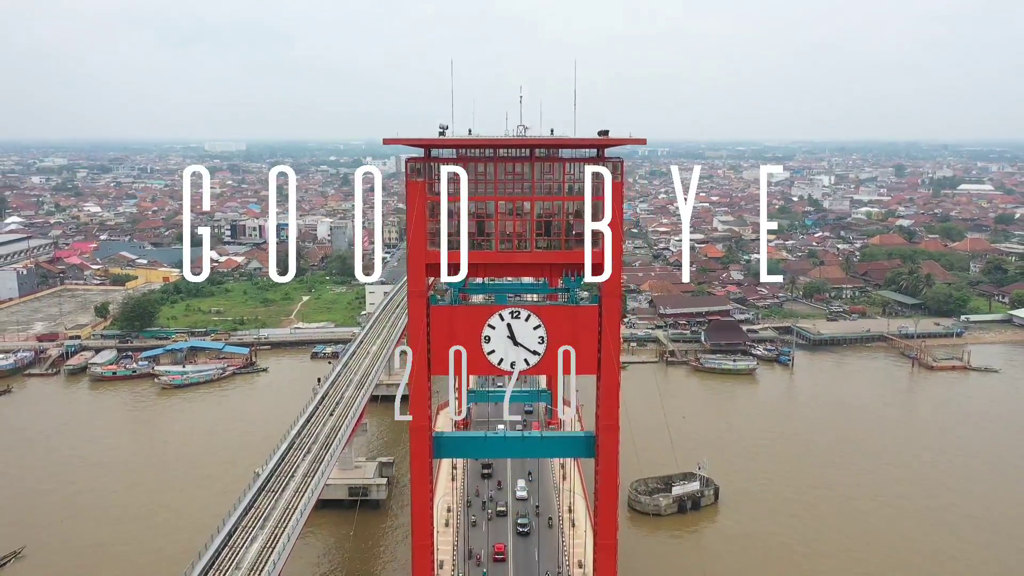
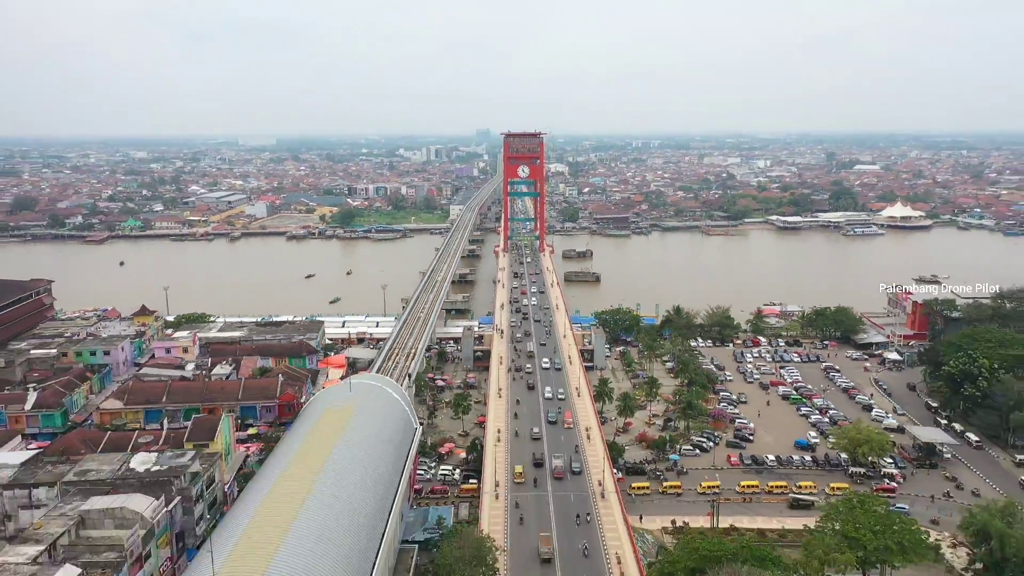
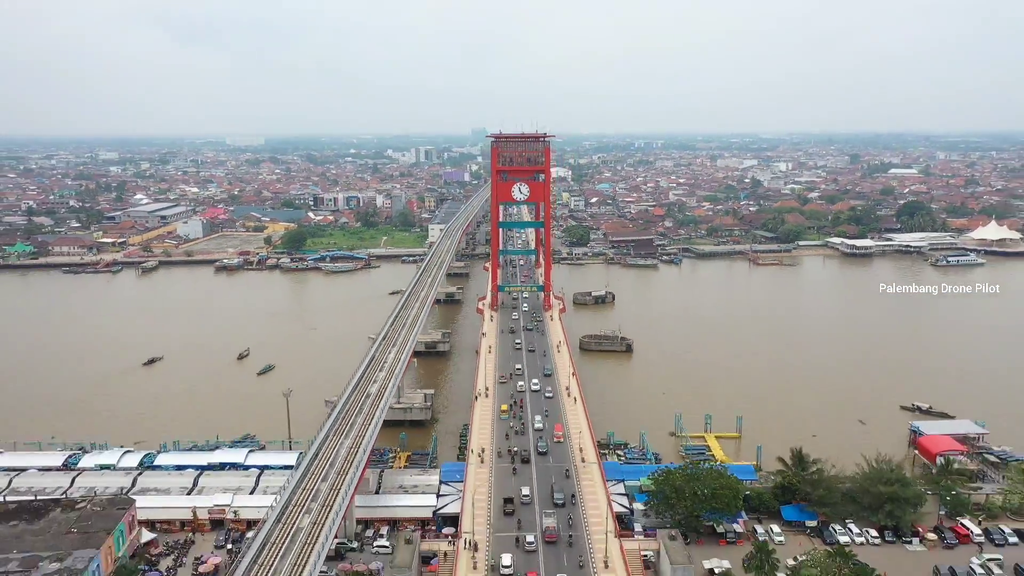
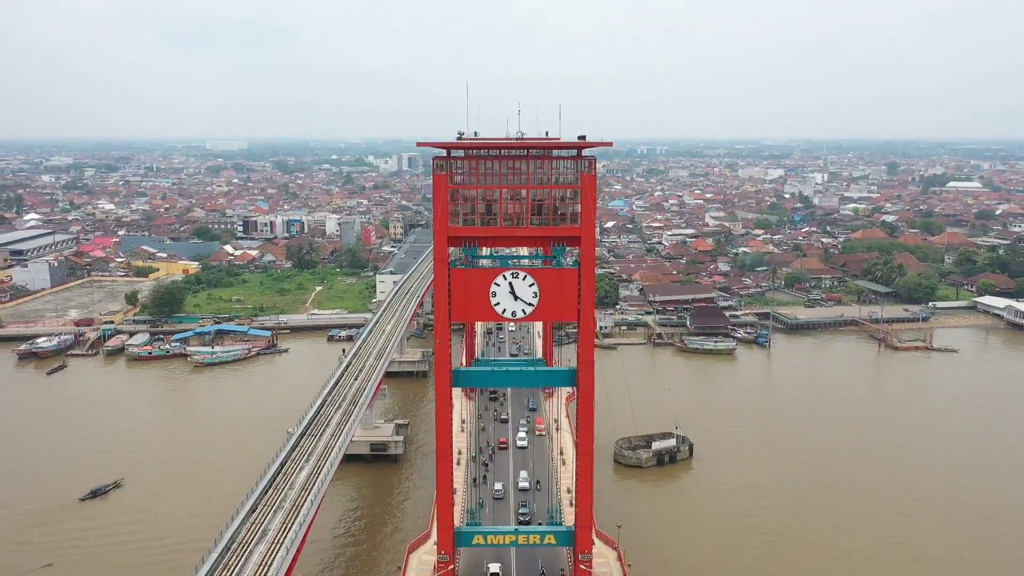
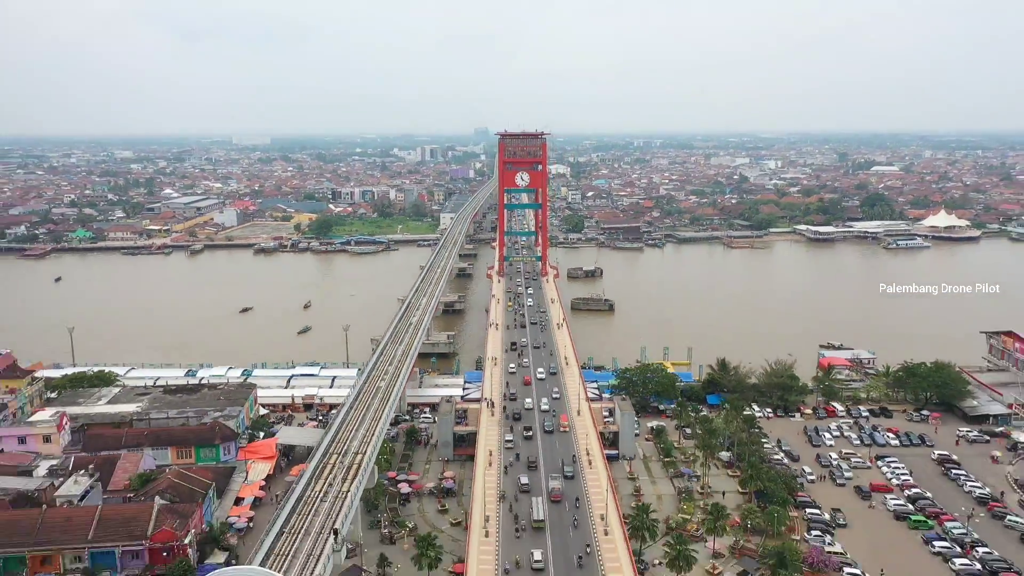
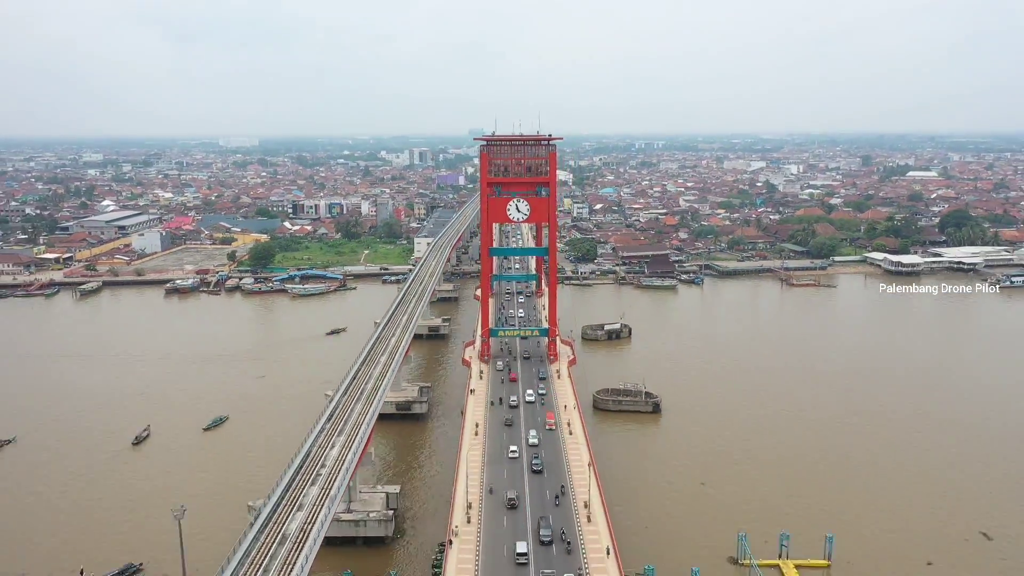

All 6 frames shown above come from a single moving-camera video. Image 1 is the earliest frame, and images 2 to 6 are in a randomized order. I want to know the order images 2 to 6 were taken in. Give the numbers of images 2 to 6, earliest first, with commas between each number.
4, 6, 3, 5, 2
